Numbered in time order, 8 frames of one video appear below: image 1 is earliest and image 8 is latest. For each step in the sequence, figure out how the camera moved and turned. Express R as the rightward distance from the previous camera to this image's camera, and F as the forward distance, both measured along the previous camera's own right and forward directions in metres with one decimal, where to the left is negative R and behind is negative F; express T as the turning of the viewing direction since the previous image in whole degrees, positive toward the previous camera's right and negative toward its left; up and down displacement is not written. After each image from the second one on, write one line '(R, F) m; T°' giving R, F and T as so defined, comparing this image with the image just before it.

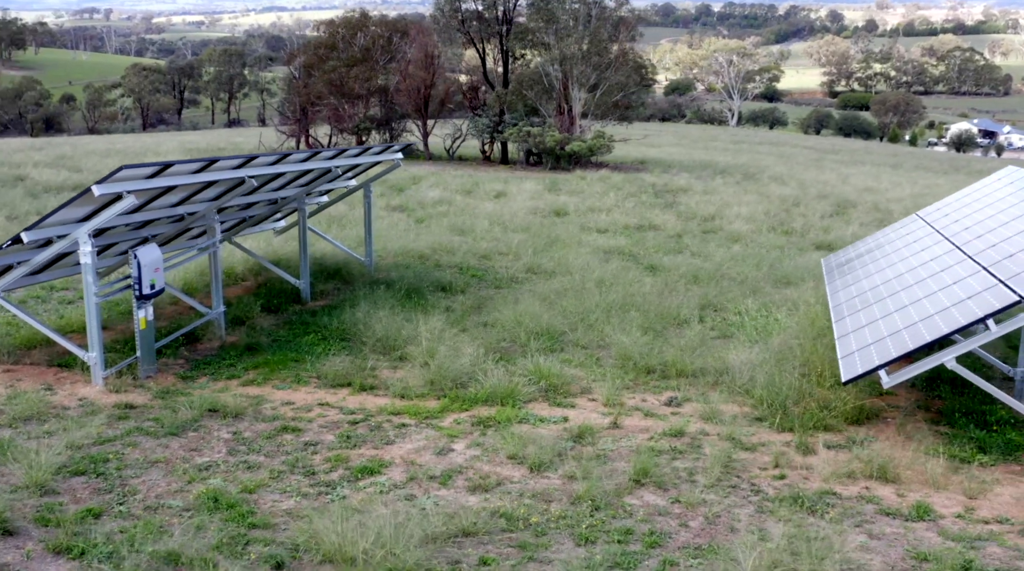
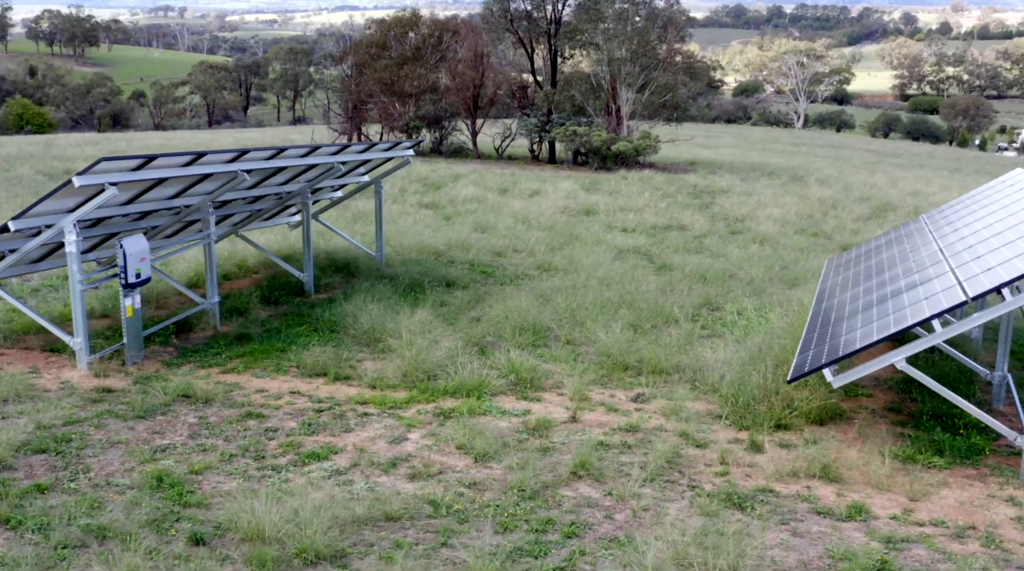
(+0.7, -0.1) m; -3°
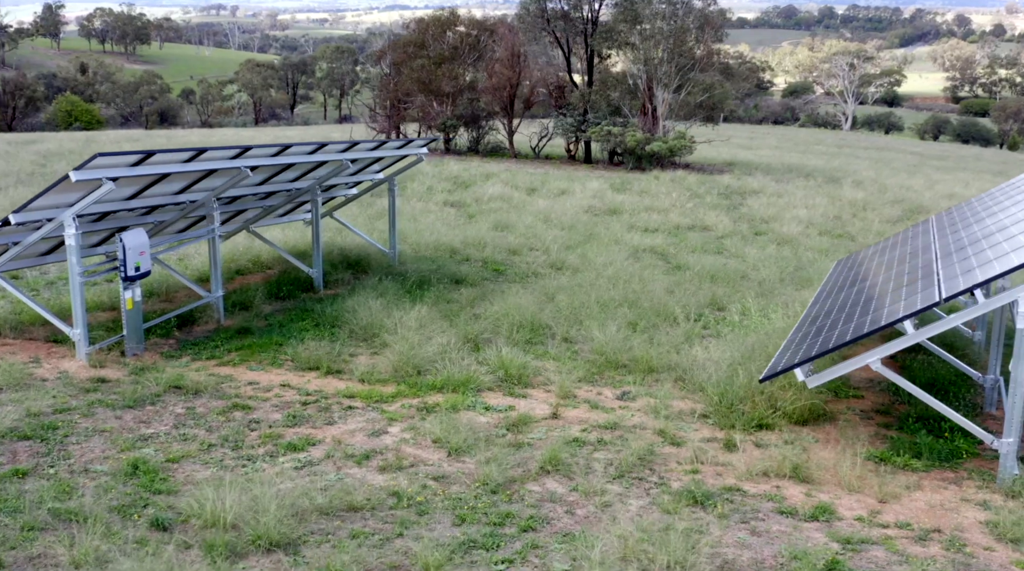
(+0.4, 0.0) m; -2°
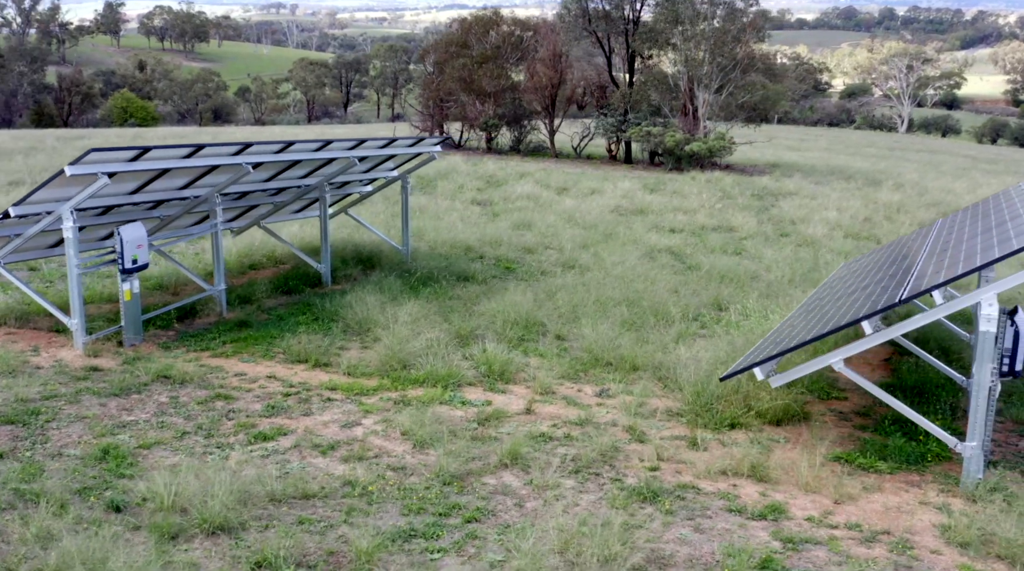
(+0.5, -0.1) m; -3°
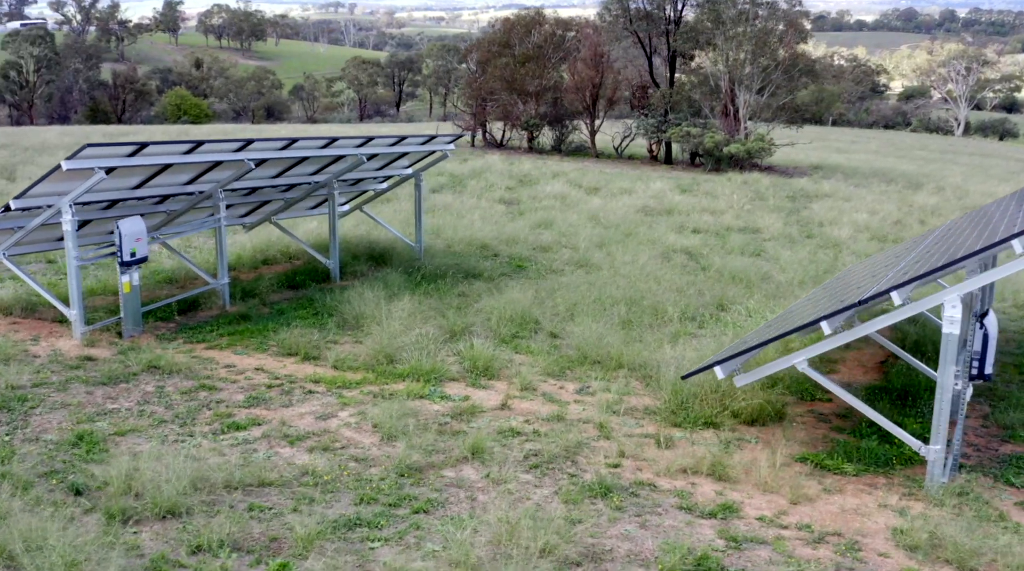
(+0.5, 0.0) m; -3°
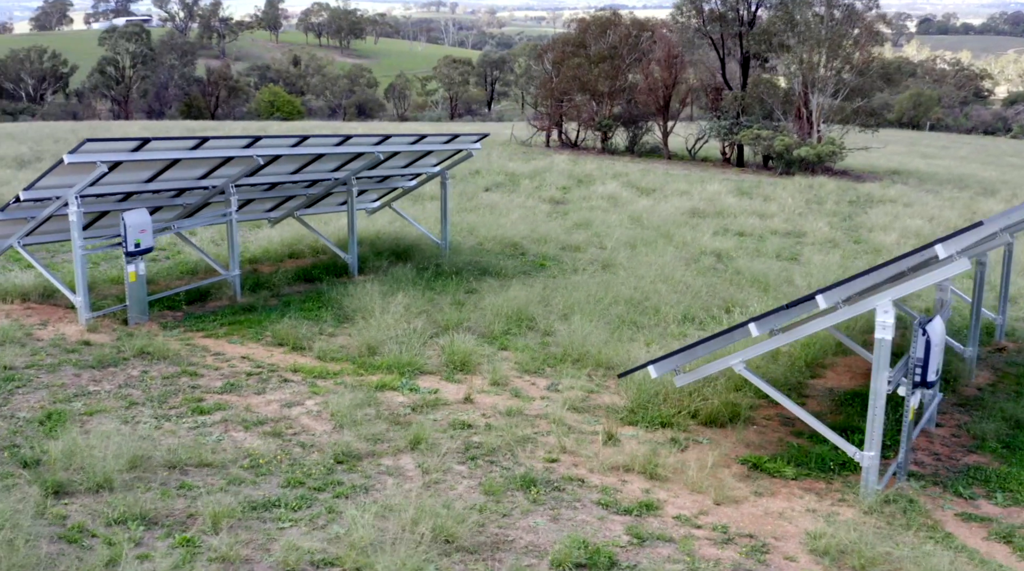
(+0.9, -0.1) m; -5°
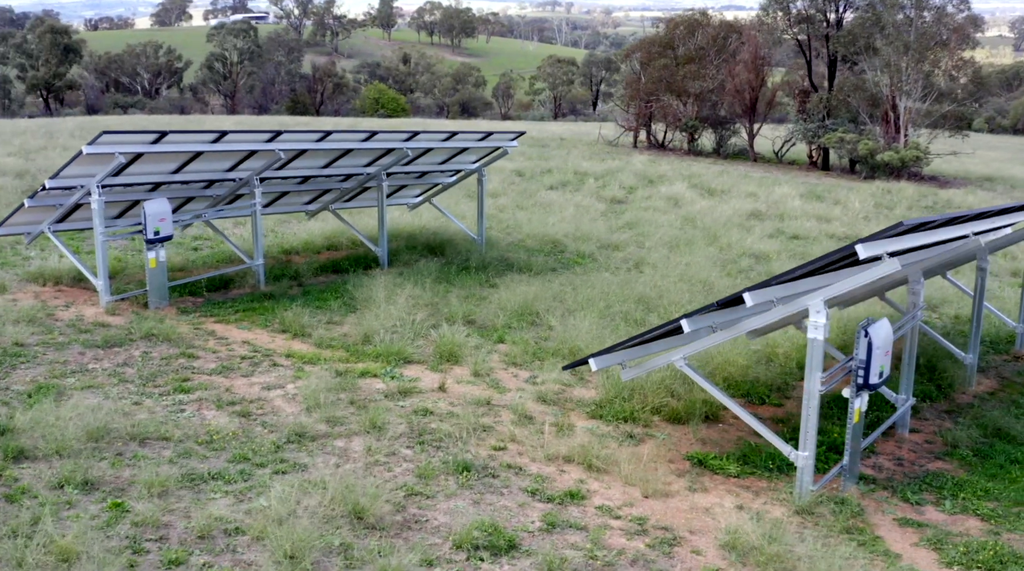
(+0.9, -0.1) m; -5°
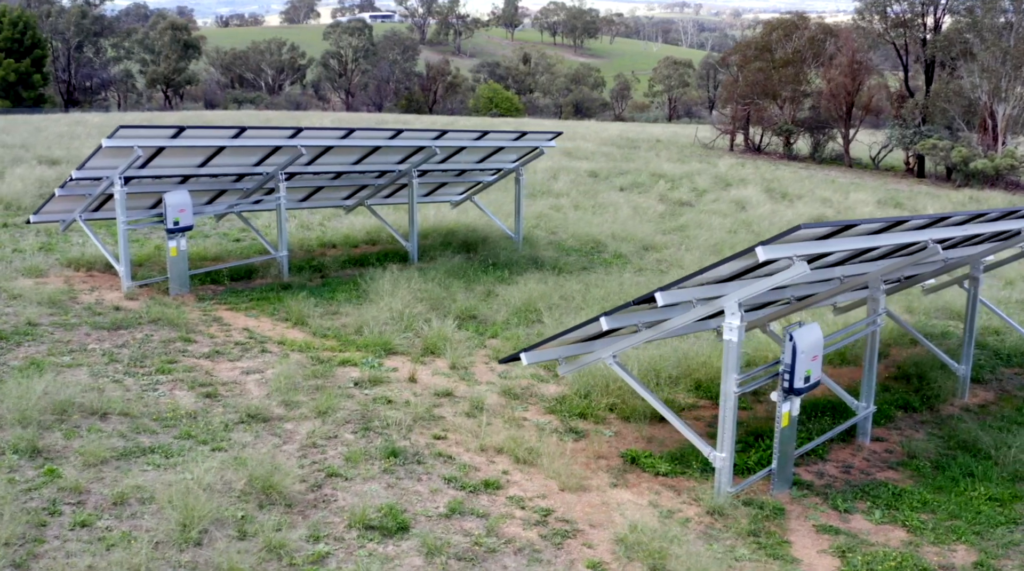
(+1.1, -0.1) m; -6°
